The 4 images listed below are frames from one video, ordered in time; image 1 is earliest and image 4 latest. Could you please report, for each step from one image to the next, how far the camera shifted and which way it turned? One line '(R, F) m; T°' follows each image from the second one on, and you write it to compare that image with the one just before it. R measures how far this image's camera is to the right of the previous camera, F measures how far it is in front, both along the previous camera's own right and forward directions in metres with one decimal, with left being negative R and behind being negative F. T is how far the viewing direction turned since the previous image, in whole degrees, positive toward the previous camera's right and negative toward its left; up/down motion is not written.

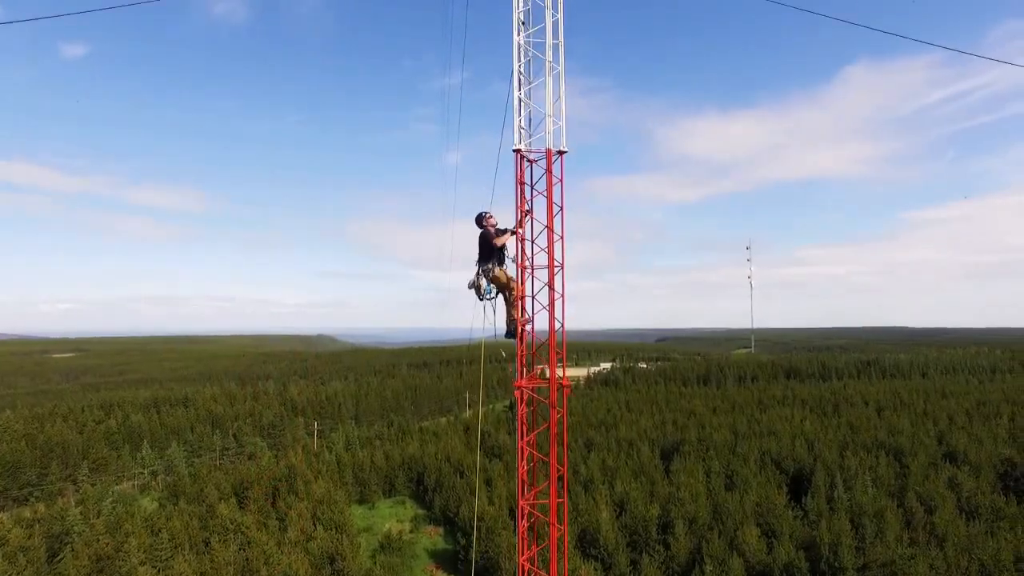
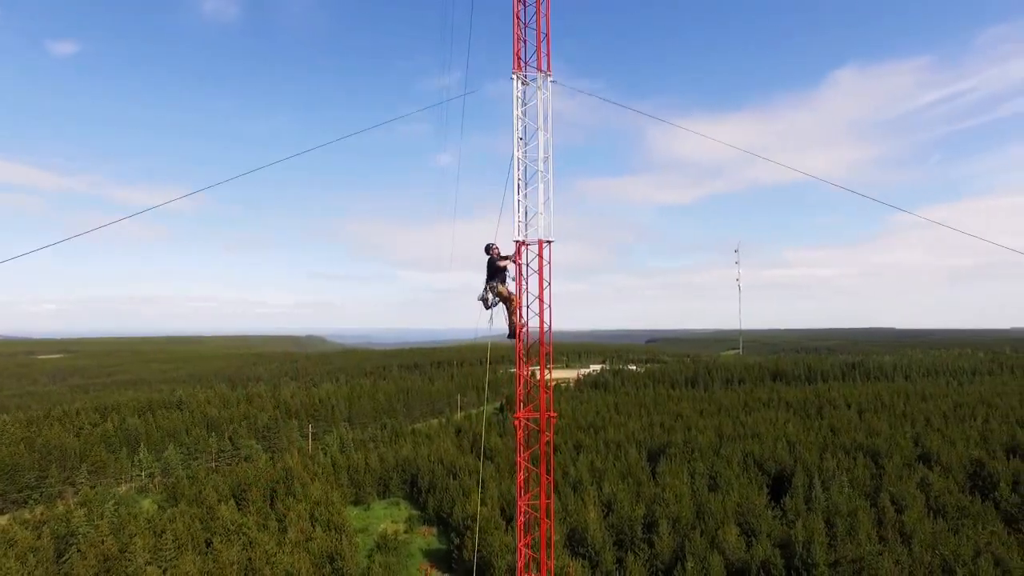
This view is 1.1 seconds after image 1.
(-0.1, -1.1) m; +1°
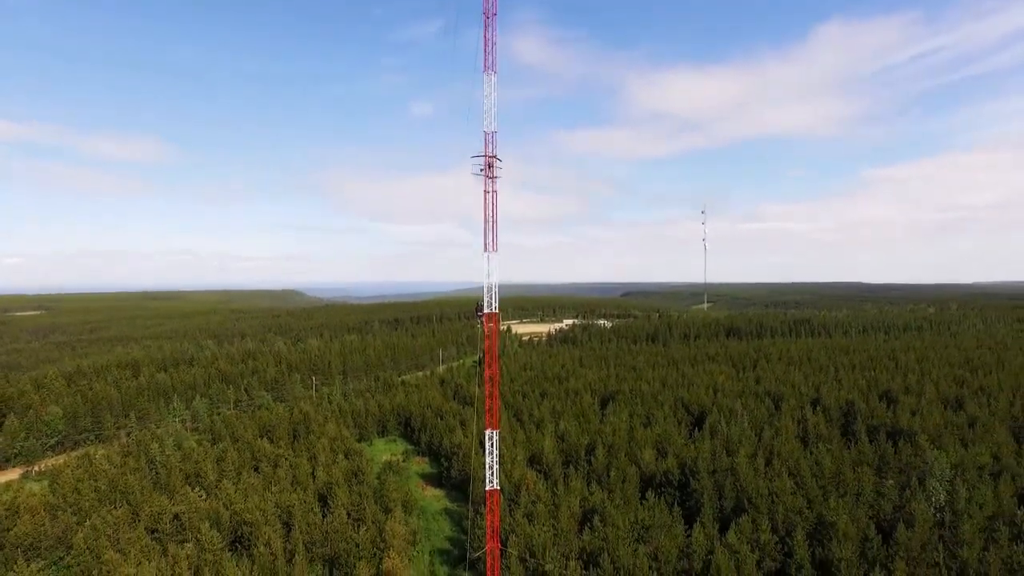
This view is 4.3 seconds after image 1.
(+0.1, -7.6) m; +2°
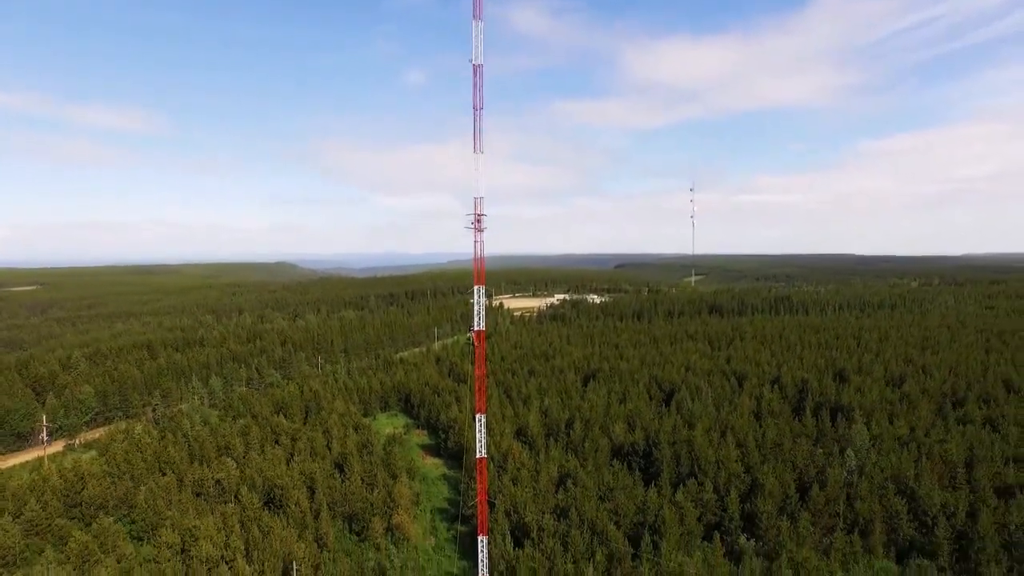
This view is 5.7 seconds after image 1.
(+0.2, -4.3) m; +1°
